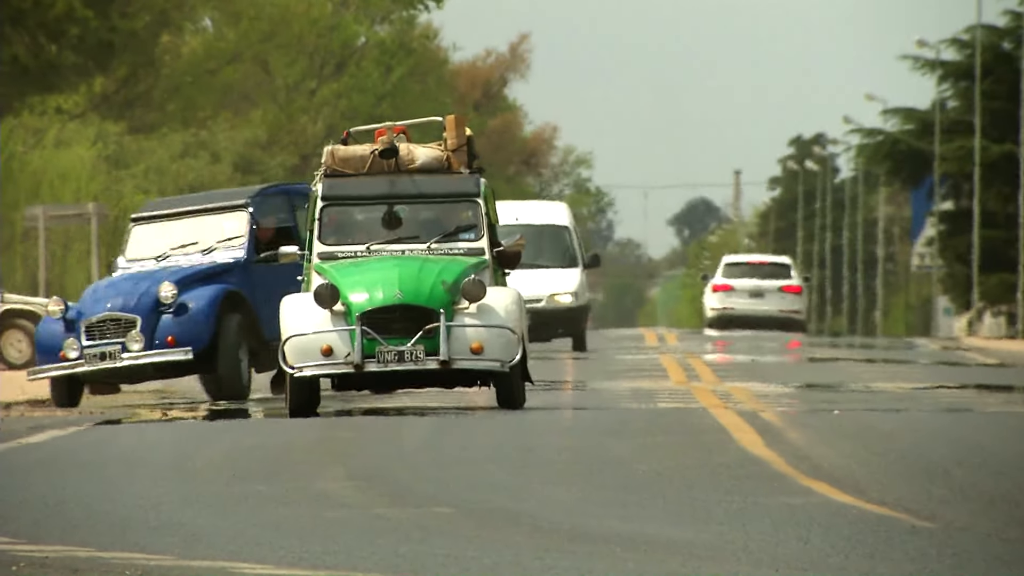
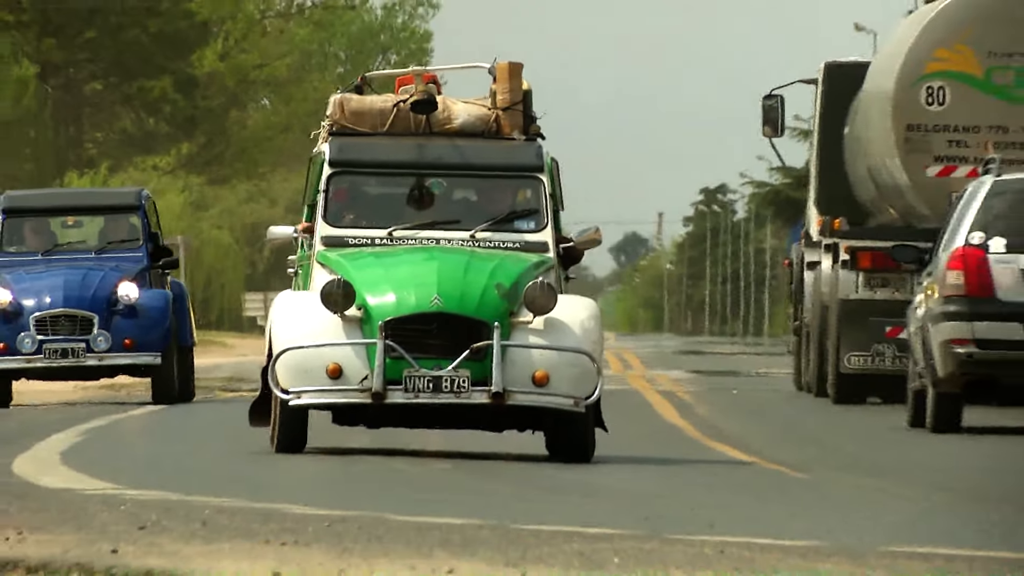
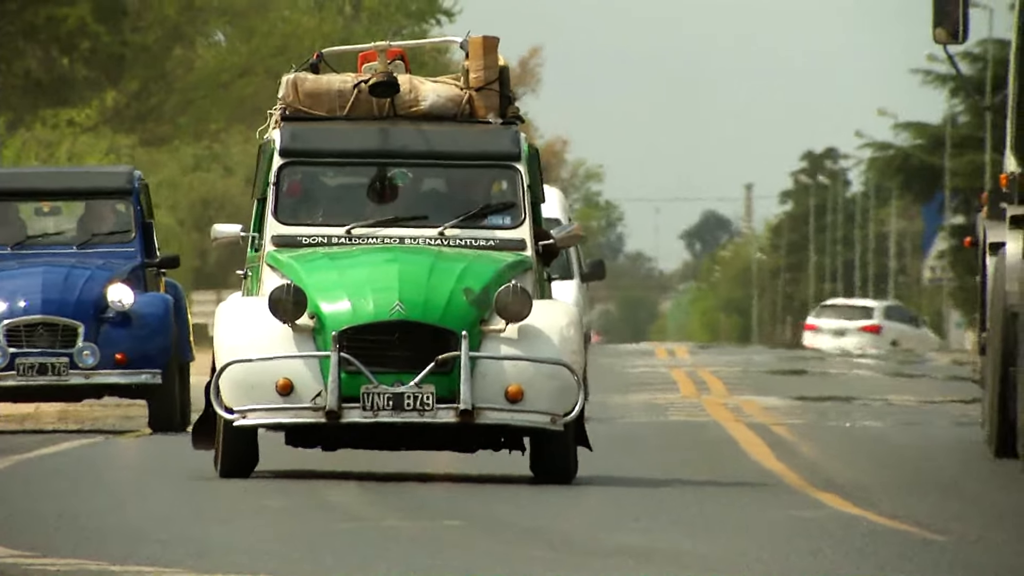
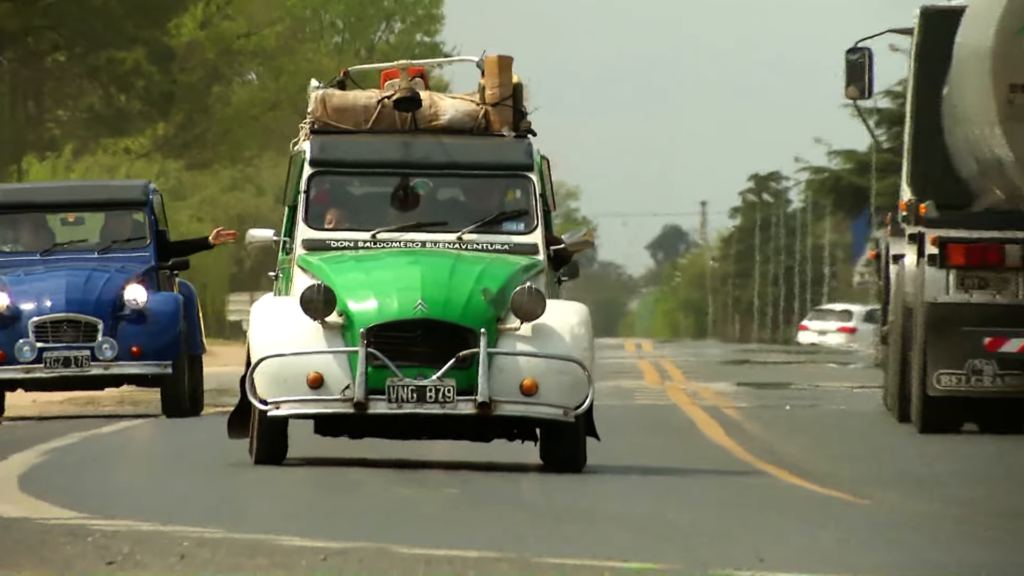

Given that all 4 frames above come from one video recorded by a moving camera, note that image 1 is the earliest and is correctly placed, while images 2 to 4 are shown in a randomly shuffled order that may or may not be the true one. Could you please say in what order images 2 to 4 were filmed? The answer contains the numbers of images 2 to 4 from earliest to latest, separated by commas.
3, 4, 2
